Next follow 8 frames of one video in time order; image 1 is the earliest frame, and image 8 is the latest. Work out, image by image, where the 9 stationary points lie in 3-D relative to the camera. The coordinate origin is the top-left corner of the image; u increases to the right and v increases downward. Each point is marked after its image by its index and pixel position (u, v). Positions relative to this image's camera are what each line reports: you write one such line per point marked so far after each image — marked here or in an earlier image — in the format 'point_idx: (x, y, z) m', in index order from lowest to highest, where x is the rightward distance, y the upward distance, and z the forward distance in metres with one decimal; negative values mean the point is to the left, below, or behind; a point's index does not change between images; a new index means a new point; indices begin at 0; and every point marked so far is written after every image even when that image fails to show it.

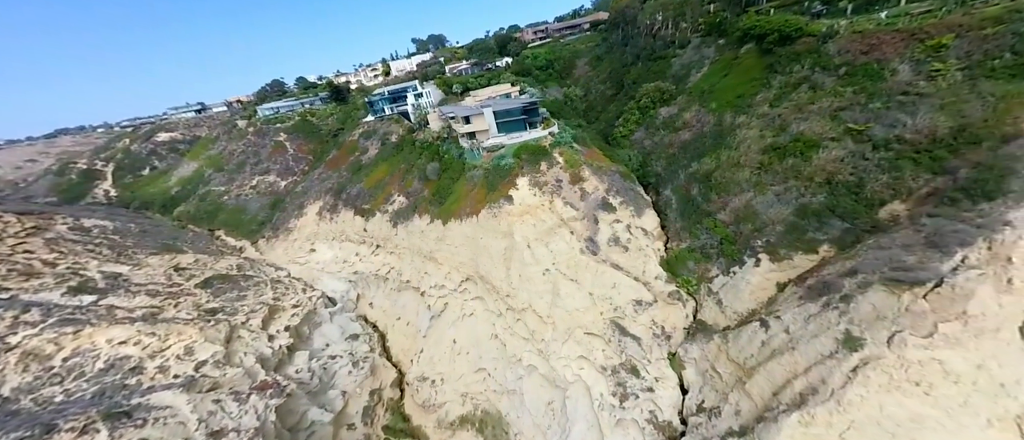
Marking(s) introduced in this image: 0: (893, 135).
0: (+11.7, +2.6, +11.4) m
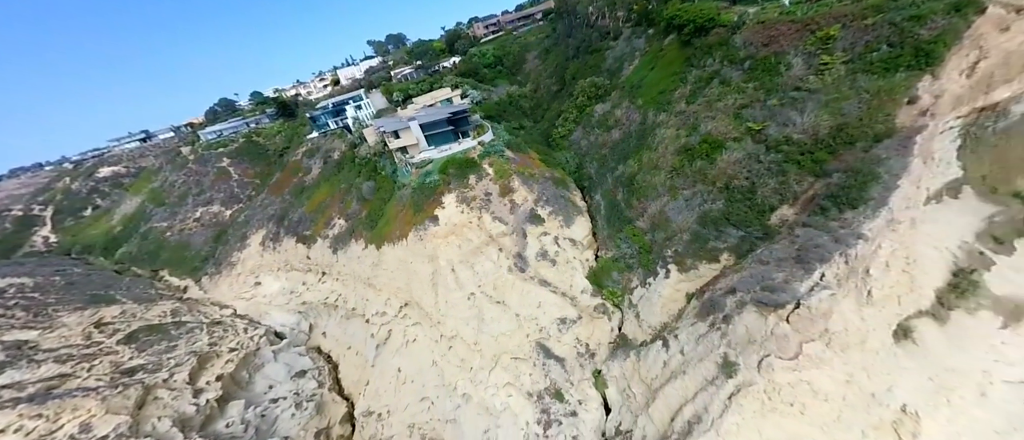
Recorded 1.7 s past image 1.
0: (+8.2, +2.6, +11.3) m
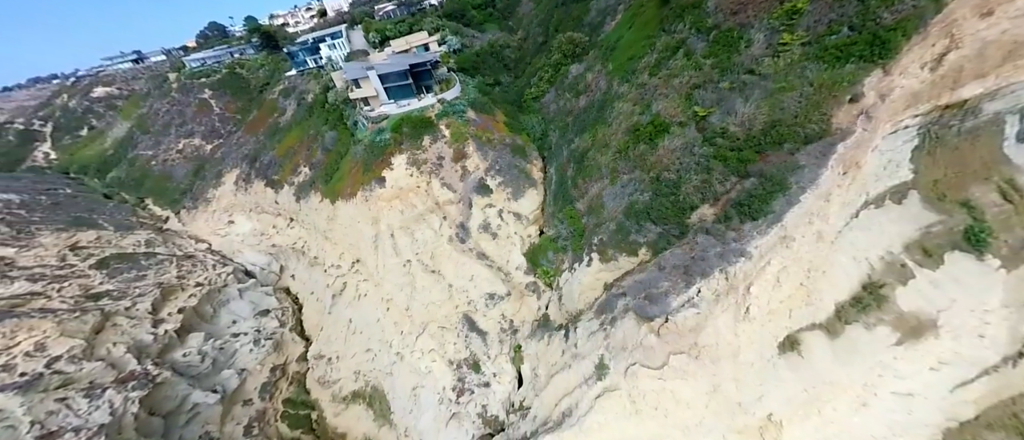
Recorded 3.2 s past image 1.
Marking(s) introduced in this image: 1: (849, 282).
0: (+5.8, +2.6, +10.3) m
1: (+8.1, -1.4, +8.8) m
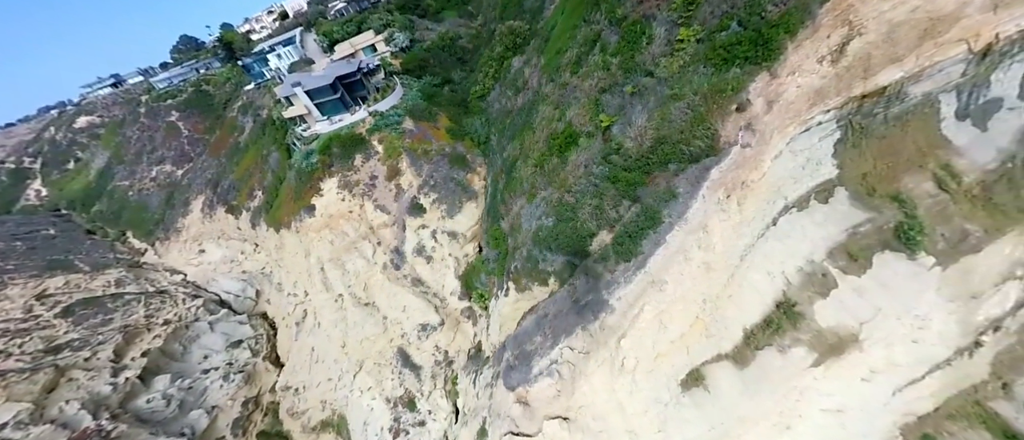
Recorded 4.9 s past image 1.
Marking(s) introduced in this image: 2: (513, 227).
0: (+2.7, +2.0, +9.4) m
1: (+5.3, -1.8, +8.0) m
2: (0.0, -0.2, +12.6) m
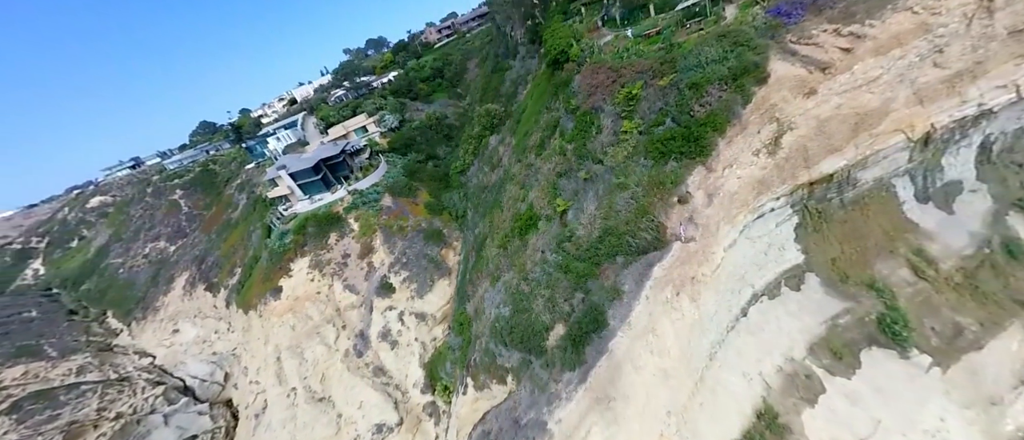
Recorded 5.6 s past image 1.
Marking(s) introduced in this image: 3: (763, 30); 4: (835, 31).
0: (+1.5, -0.1, +9.1) m
1: (+4.2, -3.7, +7.1) m
2: (-1.1, -3.0, +11.9) m
3: (+5.2, +3.9, +8.2) m
4: (+6.2, +3.6, +7.6) m
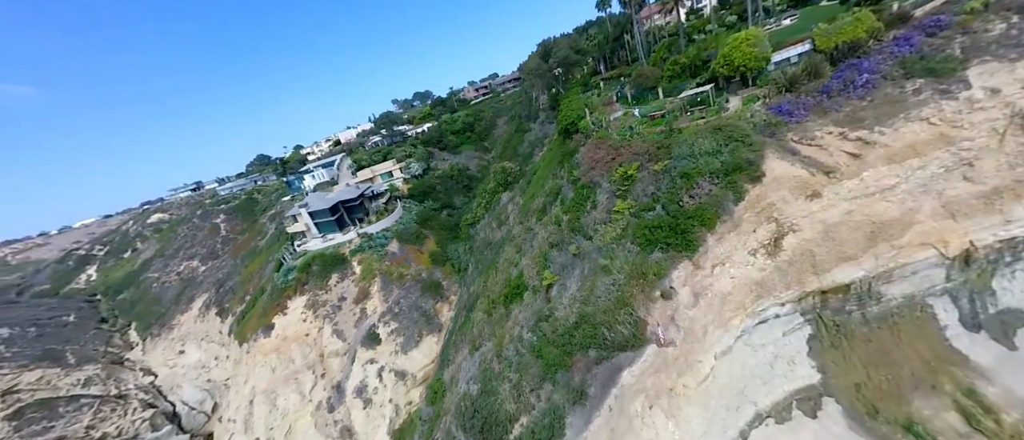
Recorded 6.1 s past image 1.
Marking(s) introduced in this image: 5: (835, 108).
0: (+1.0, -1.9, +8.4) m
1: (+3.1, -5.4, +5.6) m
2: (-1.8, -4.8, +11.0) m
3: (+5.1, +1.9, +7.7) m
4: (+6.0, +1.5, +7.0) m
5: (+6.2, +2.1, +7.3) m
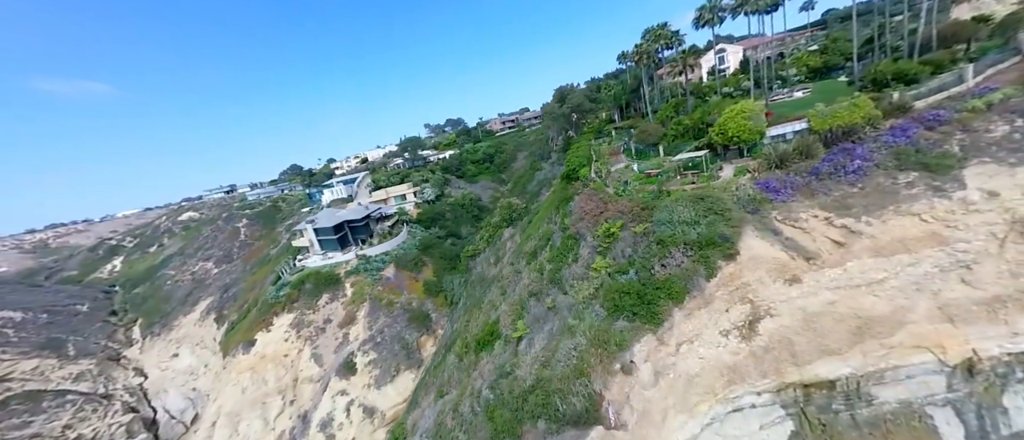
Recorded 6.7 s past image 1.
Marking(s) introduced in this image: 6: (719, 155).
0: (+0.2, -3.0, +7.9) m
1: (+1.8, -6.4, +4.8) m
2: (-2.7, -5.8, +10.4) m
3: (+4.7, +0.4, +7.3) m
4: (+5.5, 0.0, +6.6) m
5: (+5.8, +0.5, +6.9) m
6: (+5.5, +1.7, +9.9) m
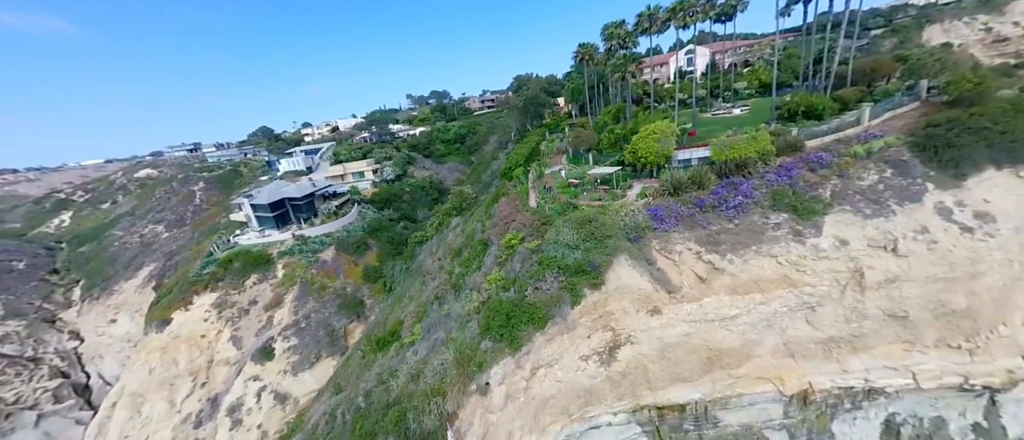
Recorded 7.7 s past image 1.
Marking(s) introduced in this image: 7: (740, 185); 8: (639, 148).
0: (-2.1, -3.1, +8.0) m
1: (-0.6, -6.8, +5.2) m
2: (-5.3, -5.6, +10.5) m
3: (+2.6, -0.1, +7.5) m
4: (+3.4, -0.5, +6.8) m
5: (+3.7, 0.0, +7.2) m
6: (+3.4, +1.3, +10.1) m
7: (+4.8, +0.8, +7.8) m
8: (+3.5, +2.0, +9.6) m
